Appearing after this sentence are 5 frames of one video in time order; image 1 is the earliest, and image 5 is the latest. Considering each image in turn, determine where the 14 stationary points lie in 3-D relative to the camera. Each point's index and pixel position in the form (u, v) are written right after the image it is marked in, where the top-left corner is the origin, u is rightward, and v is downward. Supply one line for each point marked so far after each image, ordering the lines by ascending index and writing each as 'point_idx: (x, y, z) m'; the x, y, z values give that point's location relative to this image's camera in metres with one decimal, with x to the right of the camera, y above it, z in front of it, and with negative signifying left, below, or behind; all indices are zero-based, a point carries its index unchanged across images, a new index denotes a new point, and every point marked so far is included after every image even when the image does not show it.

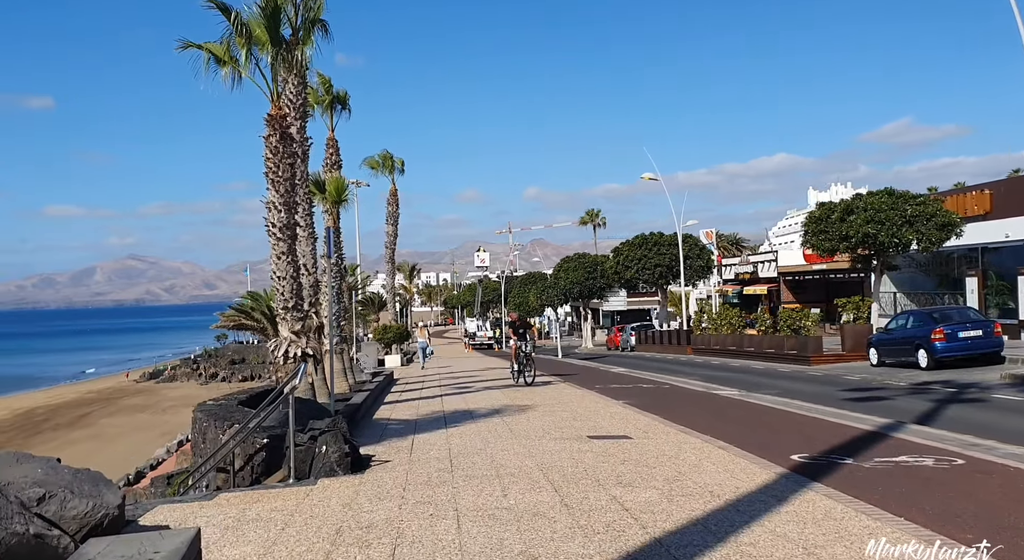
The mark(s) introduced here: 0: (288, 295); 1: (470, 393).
0: (-3.9, -0.3, +14.2) m
1: (-0.9, -2.5, +18.2) m
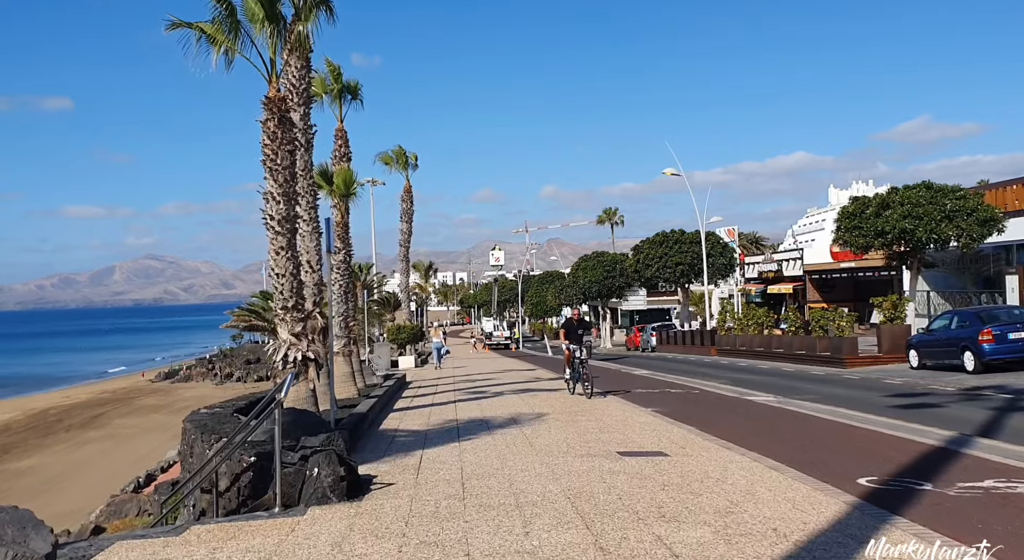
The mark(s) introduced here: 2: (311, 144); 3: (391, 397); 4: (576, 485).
0: (-3.6, -0.2, +13.1) m
1: (-0.5, -2.5, +17.0) m
2: (-3.8, +2.6, +15.7) m
3: (-2.6, -2.5, +17.4) m
4: (+0.6, -1.9, +7.6) m
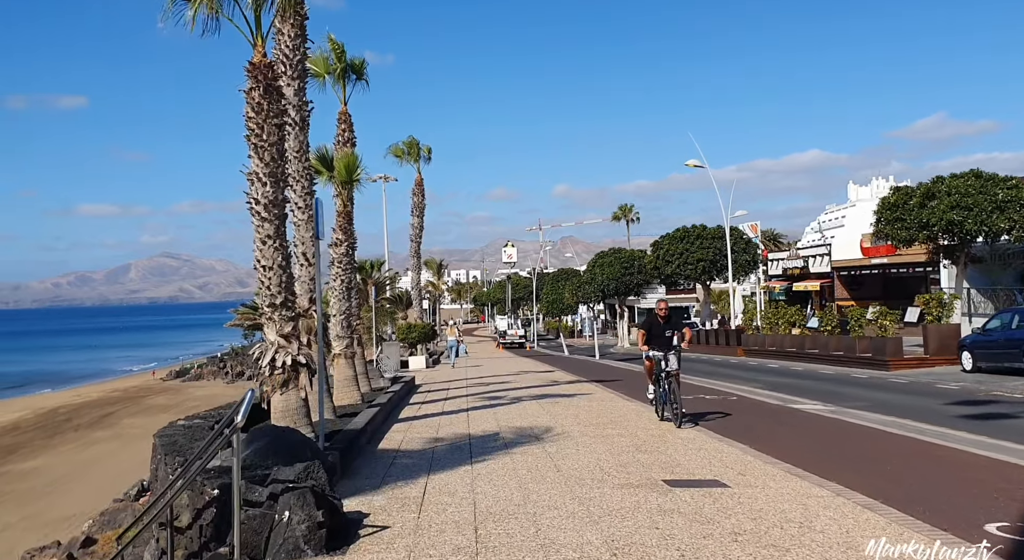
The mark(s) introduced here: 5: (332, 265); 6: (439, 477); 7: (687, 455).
0: (-3.3, -0.2, +11.5) m
1: (-0.2, -2.4, +15.3) m
2: (-3.5, +2.7, +14.1) m
3: (-2.2, -2.4, +15.8) m
4: (+0.8, -1.8, +5.9) m
5: (-4.0, +0.3, +18.0) m
6: (-0.7, -2.0, +8.3) m
7: (+2.0, -2.0, +9.3) m
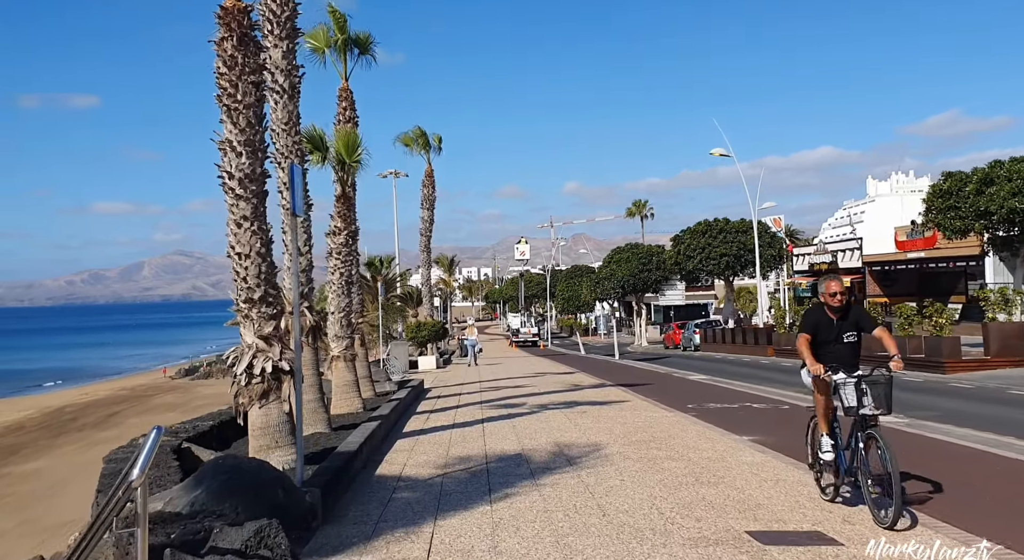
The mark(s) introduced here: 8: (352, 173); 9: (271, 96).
0: (-3.0, 0.0, +9.5) m
1: (+0.2, -2.2, +13.4) m
2: (-3.2, +2.8, +12.2) m
3: (-1.9, -2.2, +13.9) m
4: (+1.0, -1.7, +4.0) m
5: (-3.6, +0.5, +16.1) m
6: (-0.5, -1.9, +6.4) m
7: (+2.3, -1.9, +7.3) m
8: (-3.1, +2.1, +16.0) m
9: (-3.6, +2.7, +12.2) m
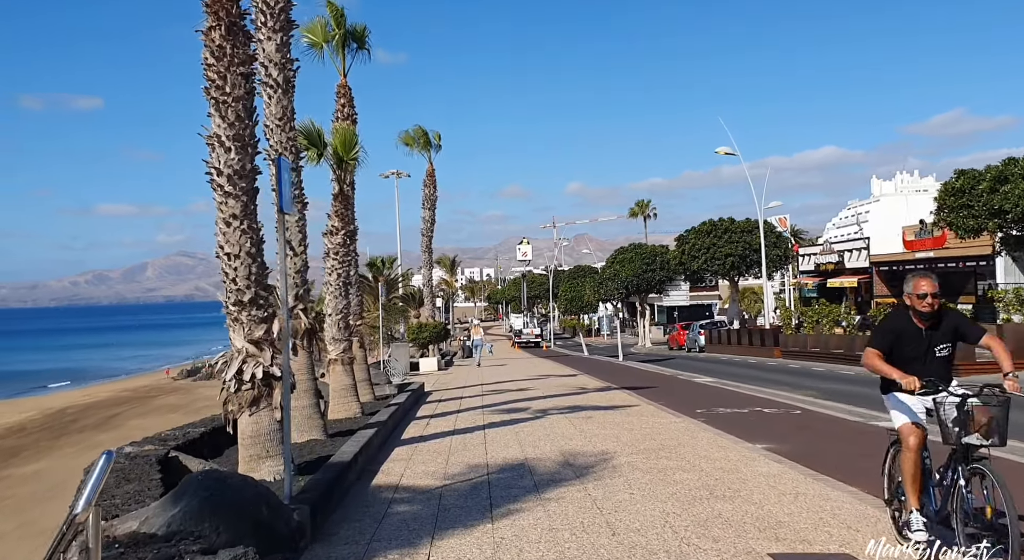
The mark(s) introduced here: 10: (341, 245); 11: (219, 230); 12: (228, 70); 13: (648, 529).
0: (-3.0, -0.1, +9.1) m
1: (+0.2, -2.3, +12.9) m
2: (-3.1, +2.8, +11.7) m
3: (-1.8, -2.3, +13.4) m
4: (+1.0, -1.7, +3.5) m
5: (-3.5, +0.4, +15.6) m
6: (-0.5, -1.9, +5.9) m
7: (+2.3, -1.9, +6.8) m
8: (-3.1, +2.1, +15.6) m
9: (-3.5, +2.7, +11.7) m
10: (-3.3, +0.7, +15.9) m
11: (-3.2, +0.6, +9.0) m
12: (-3.1, +2.3, +8.8) m
13: (+1.0, -1.9, +6.2) m
